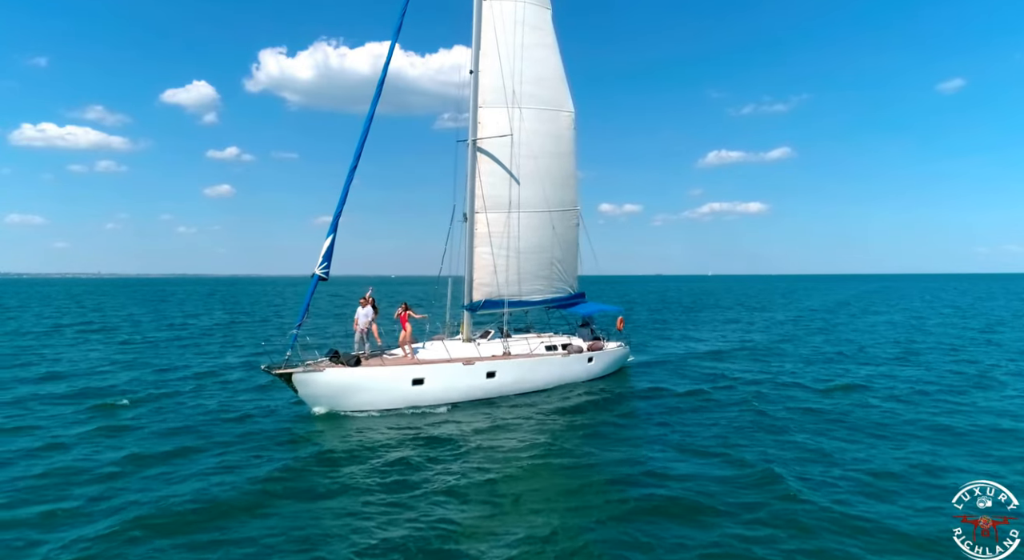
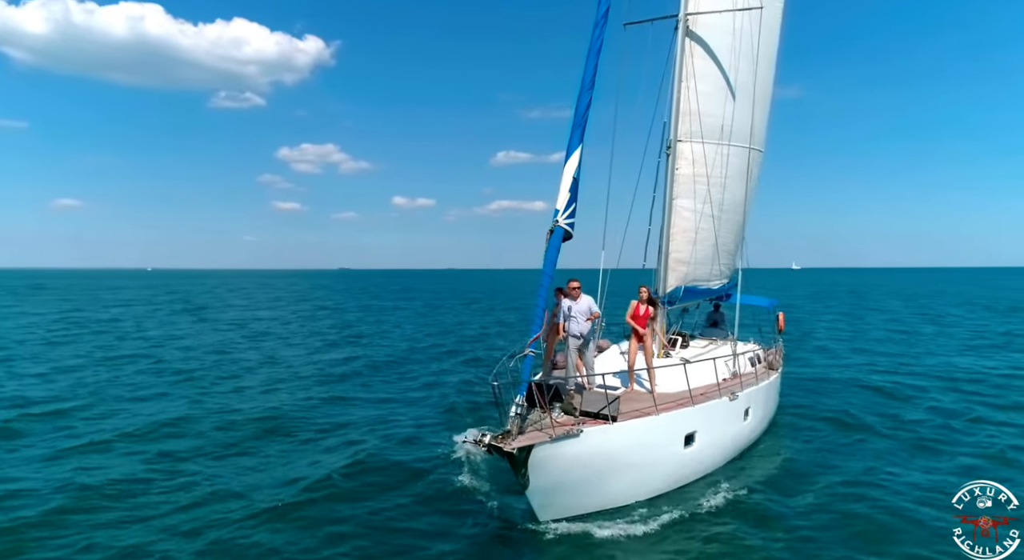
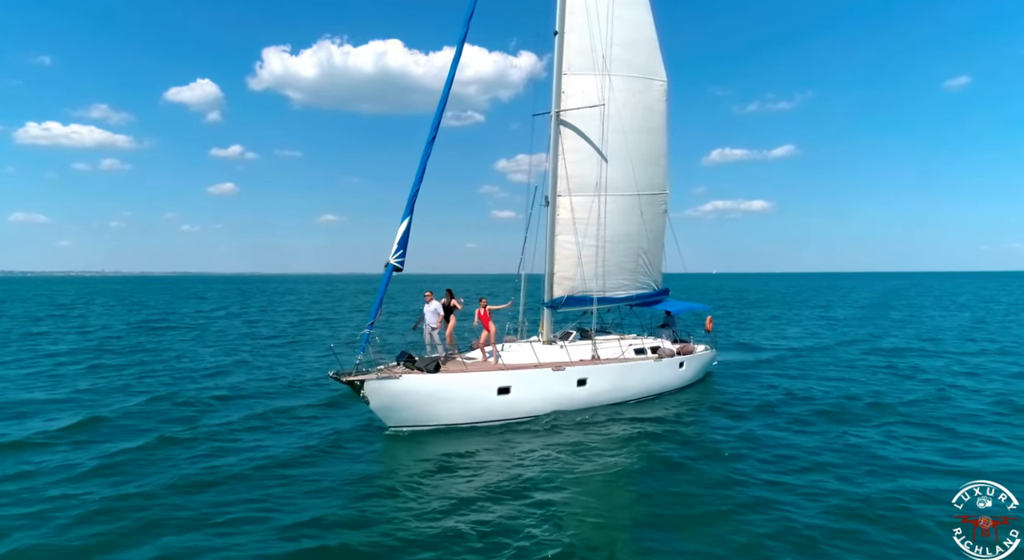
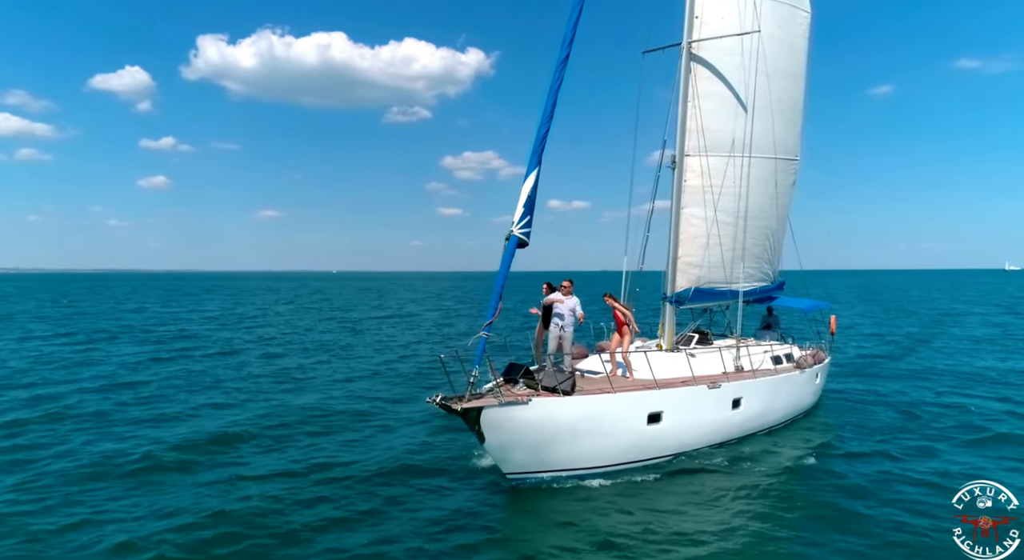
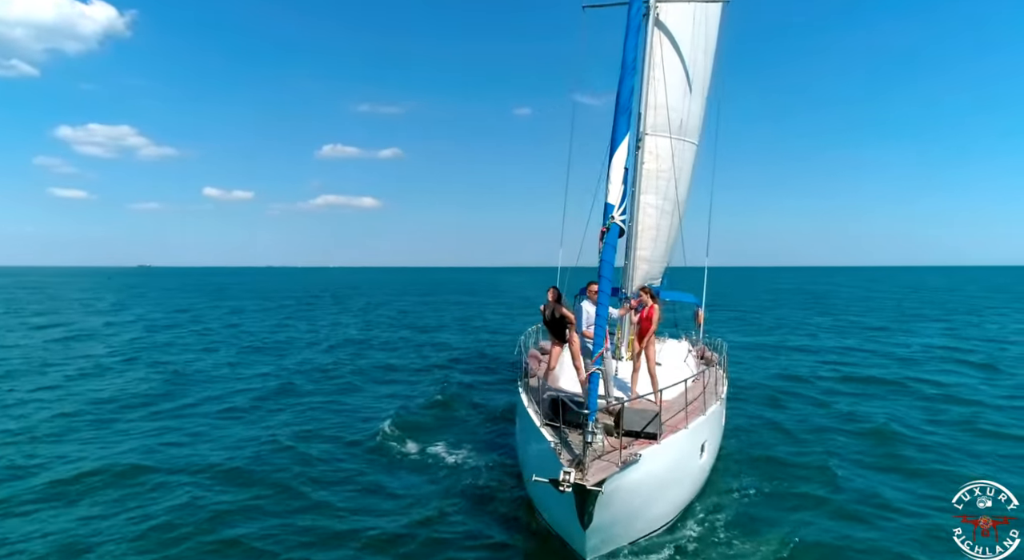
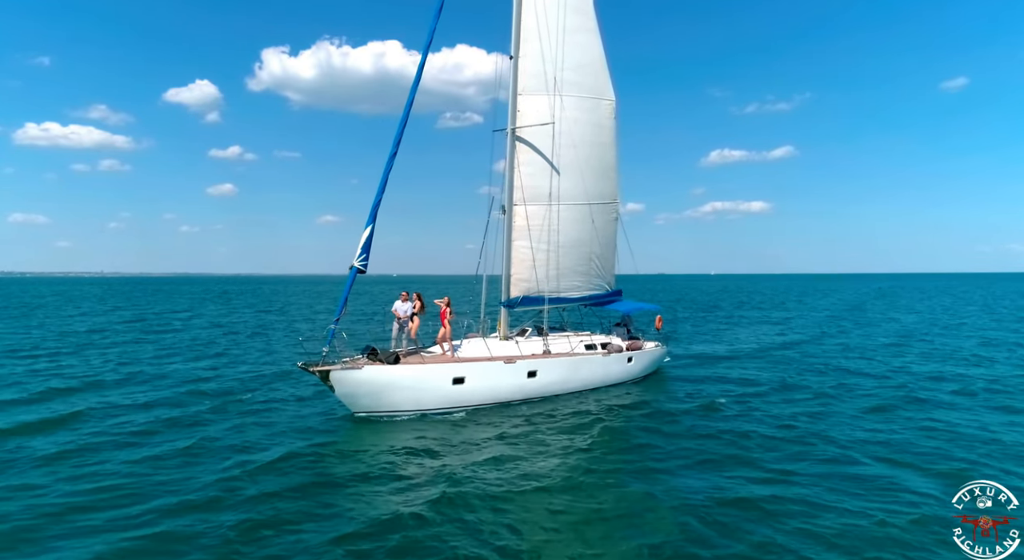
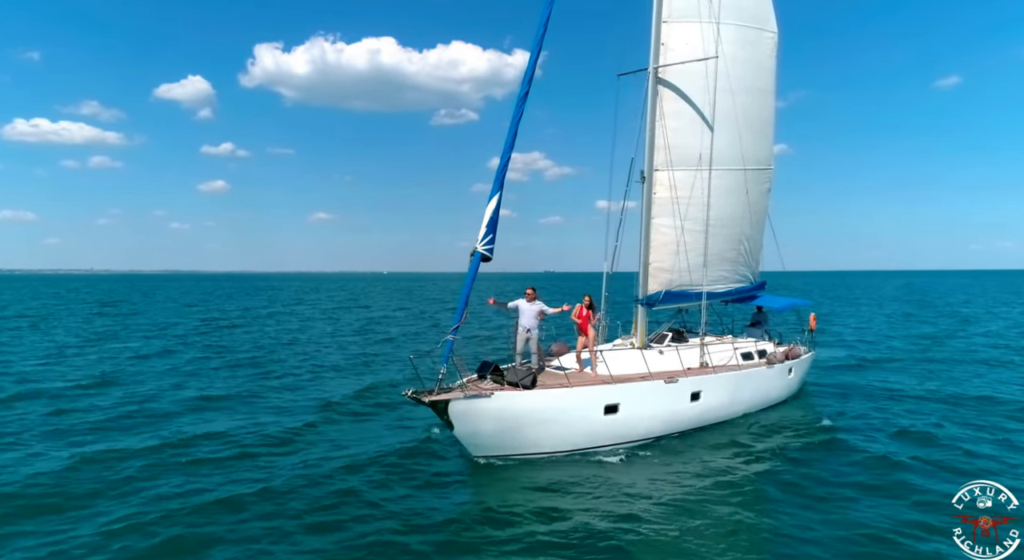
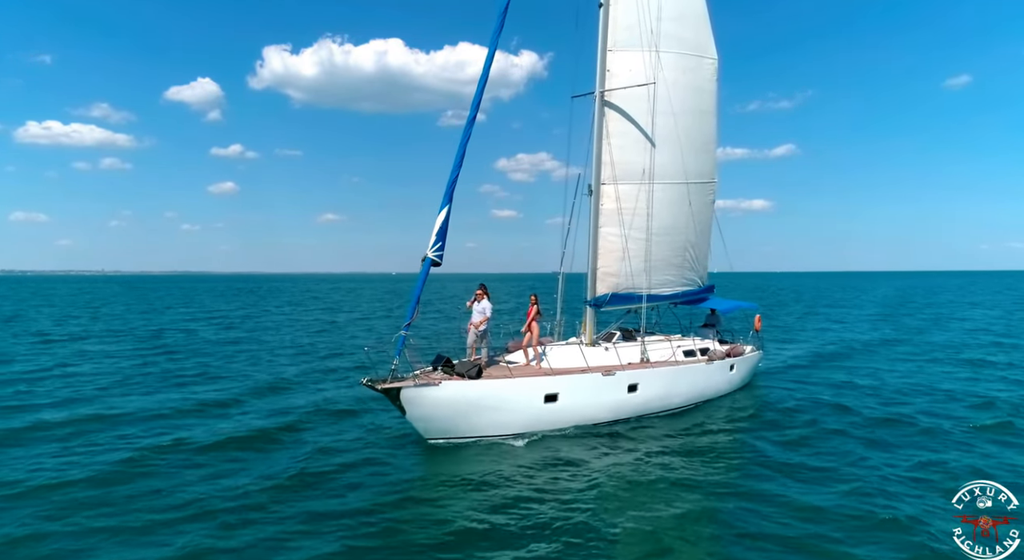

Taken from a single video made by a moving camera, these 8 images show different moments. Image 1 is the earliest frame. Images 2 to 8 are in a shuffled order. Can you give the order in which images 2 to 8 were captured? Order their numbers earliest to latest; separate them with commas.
6, 3, 8, 7, 4, 2, 5
